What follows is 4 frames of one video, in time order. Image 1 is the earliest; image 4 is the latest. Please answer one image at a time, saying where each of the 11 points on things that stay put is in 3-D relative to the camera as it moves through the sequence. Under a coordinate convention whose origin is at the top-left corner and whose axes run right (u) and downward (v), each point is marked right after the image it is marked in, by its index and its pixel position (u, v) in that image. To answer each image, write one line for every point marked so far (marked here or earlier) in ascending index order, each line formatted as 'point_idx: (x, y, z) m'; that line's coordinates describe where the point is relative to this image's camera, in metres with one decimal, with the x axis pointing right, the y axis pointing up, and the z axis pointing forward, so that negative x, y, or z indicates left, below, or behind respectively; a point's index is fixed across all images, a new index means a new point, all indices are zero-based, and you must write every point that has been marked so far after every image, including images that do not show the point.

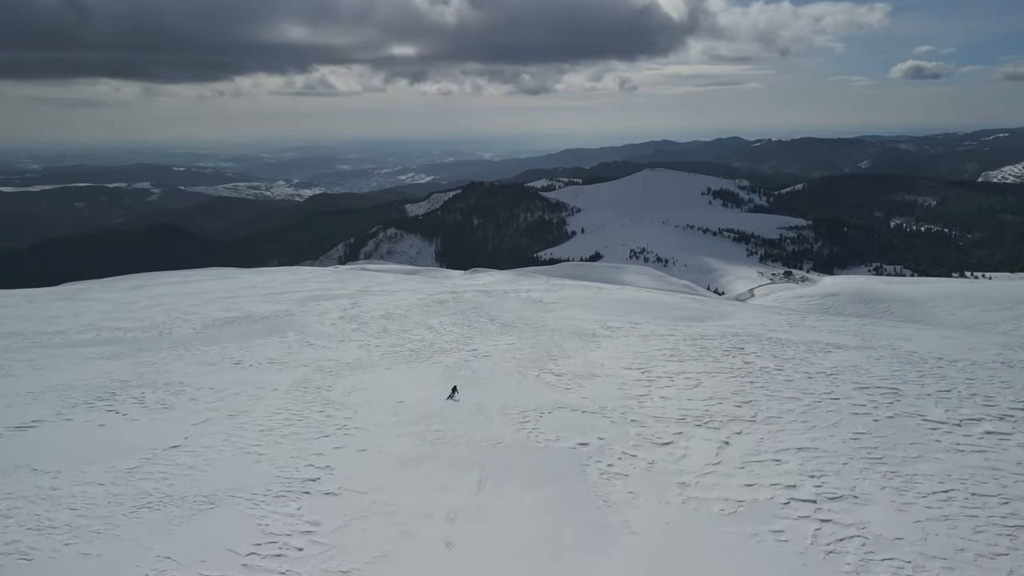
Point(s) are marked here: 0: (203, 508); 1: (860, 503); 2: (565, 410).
0: (-4.3, -3.0, +9.7) m
1: (+5.4, -3.3, +10.9) m
2: (+1.2, -2.8, +16.2) m
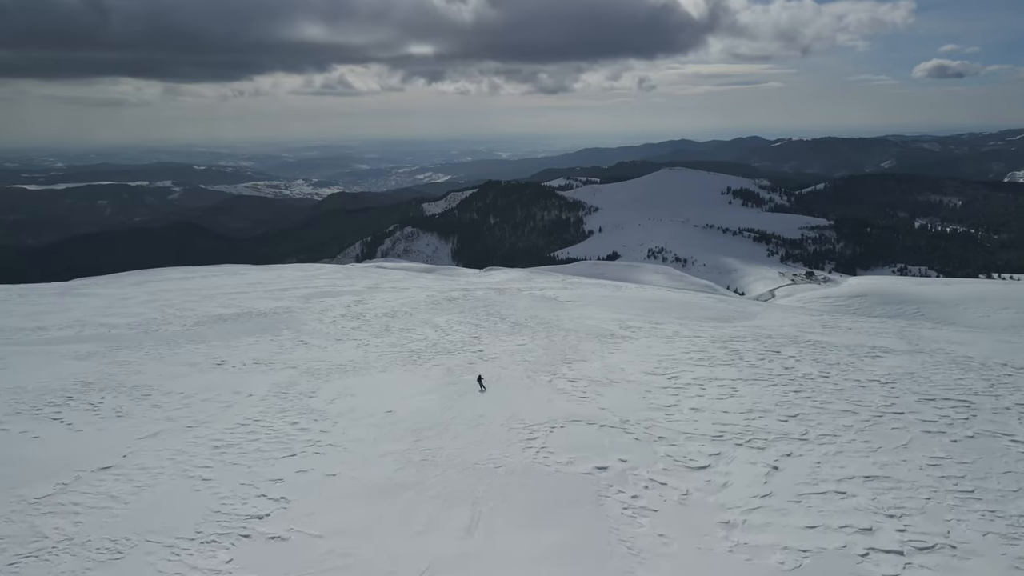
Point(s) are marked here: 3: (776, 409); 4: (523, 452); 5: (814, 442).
0: (-4.3, -2.9, +7.4) m
1: (+5.4, -3.2, +8.5) m
2: (+1.3, -2.7, +13.8) m
3: (+5.6, -2.6, +15.0) m
4: (+0.2, -2.7, +11.7) m
5: (+5.5, -2.8, +12.8) m
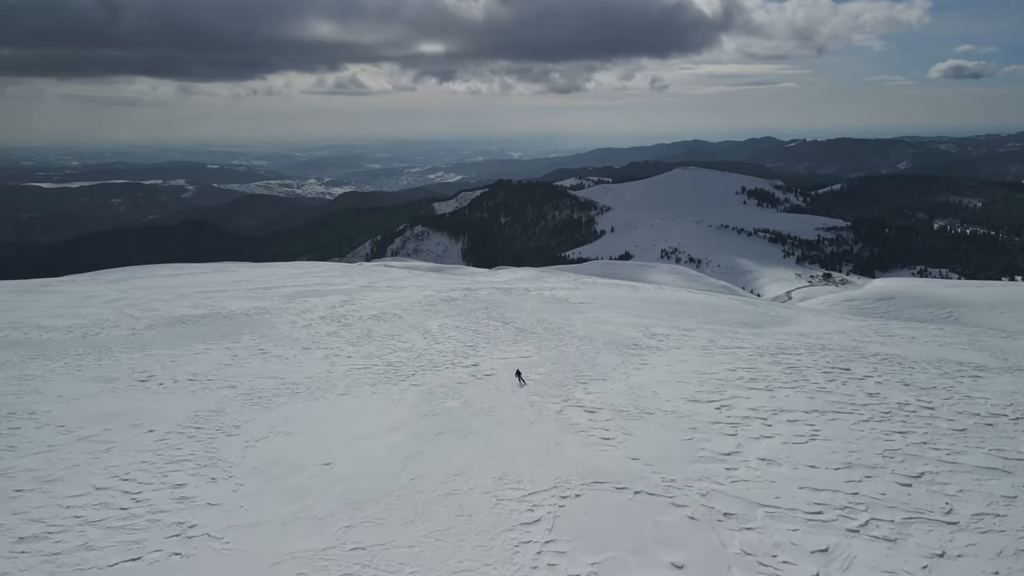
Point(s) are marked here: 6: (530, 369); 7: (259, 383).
0: (-4.5, -2.8, +3.0) m
1: (+5.2, -3.2, +3.9) m
2: (+1.2, -2.7, +9.3) m
3: (+5.5, -2.6, +10.4) m
4: (0.0, -2.7, +7.2) m
5: (+5.4, -2.8, +8.2) m
6: (+0.4, -2.1, +17.9) m
7: (-6.0, -2.2, +16.6) m
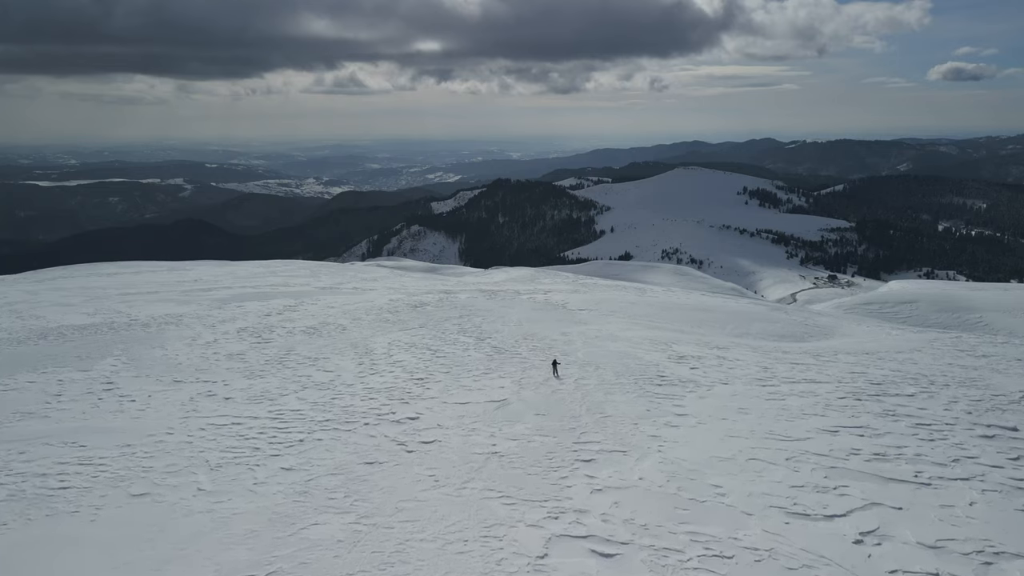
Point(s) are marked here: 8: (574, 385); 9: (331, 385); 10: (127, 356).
0: (-5.2, -2.9, -3.9) m
1: (+4.6, -3.4, -3.1) m
2: (+0.6, -2.8, +2.4) m
3: (+4.9, -2.7, +3.5) m
4: (-0.6, -2.8, +0.3) m
5: (+4.8, -3.0, +1.3) m
6: (-0.2, -2.2, +11.0) m
7: (-6.6, -2.3, +9.6) m
8: (+1.2, -1.9, +14.2) m
9: (-3.6, -1.9, +14.4) m
10: (-9.5, -1.7, +17.6) m
